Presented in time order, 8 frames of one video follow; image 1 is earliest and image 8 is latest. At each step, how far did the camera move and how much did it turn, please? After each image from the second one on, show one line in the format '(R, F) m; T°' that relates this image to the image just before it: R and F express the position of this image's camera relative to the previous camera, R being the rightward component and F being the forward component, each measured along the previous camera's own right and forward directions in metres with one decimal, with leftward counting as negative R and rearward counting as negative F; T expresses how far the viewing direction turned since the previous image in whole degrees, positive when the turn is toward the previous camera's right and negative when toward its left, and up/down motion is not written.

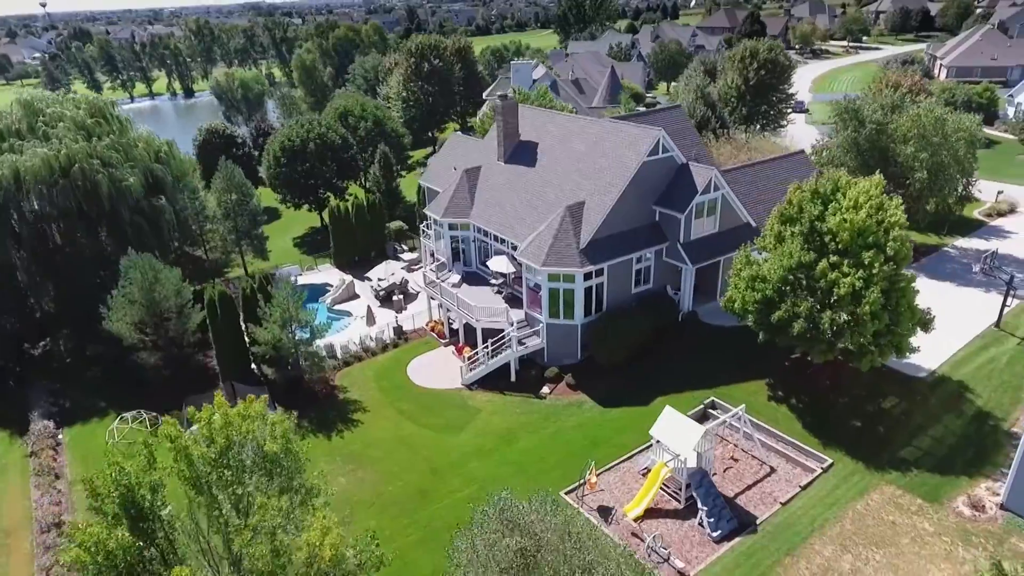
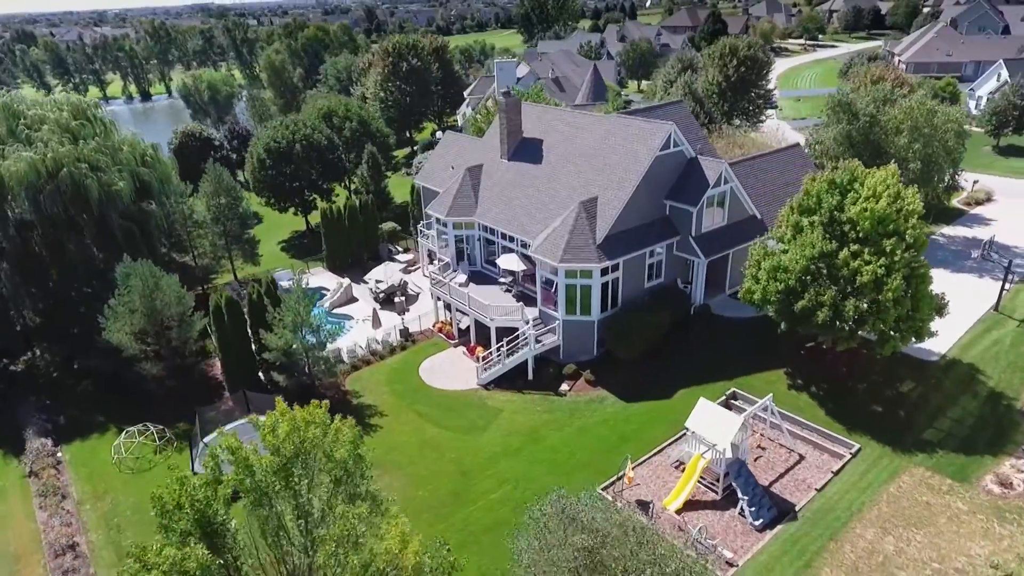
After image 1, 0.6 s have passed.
(-2.4, +0.3) m; +3°
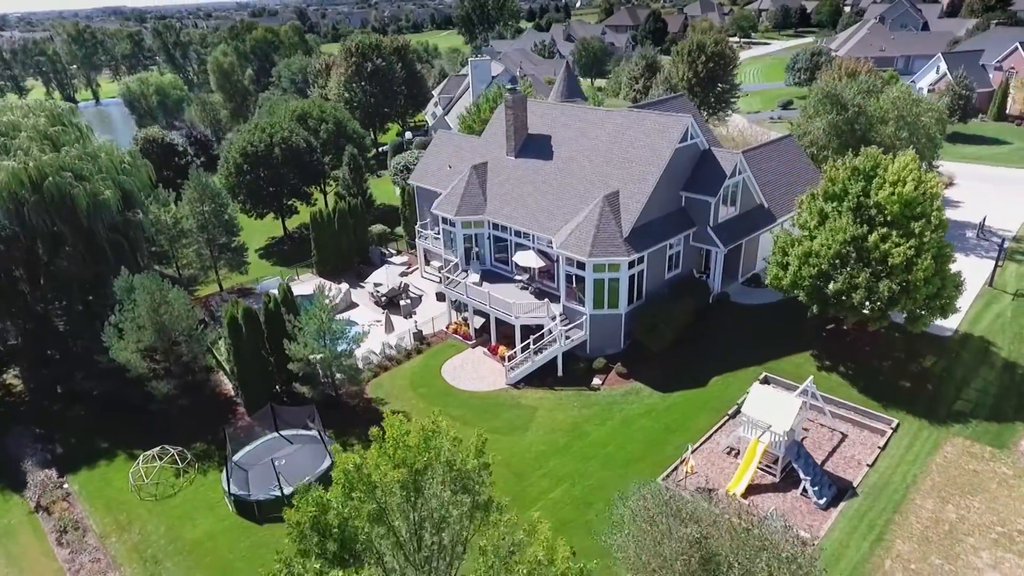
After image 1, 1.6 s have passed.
(-3.9, +0.6) m; +5°
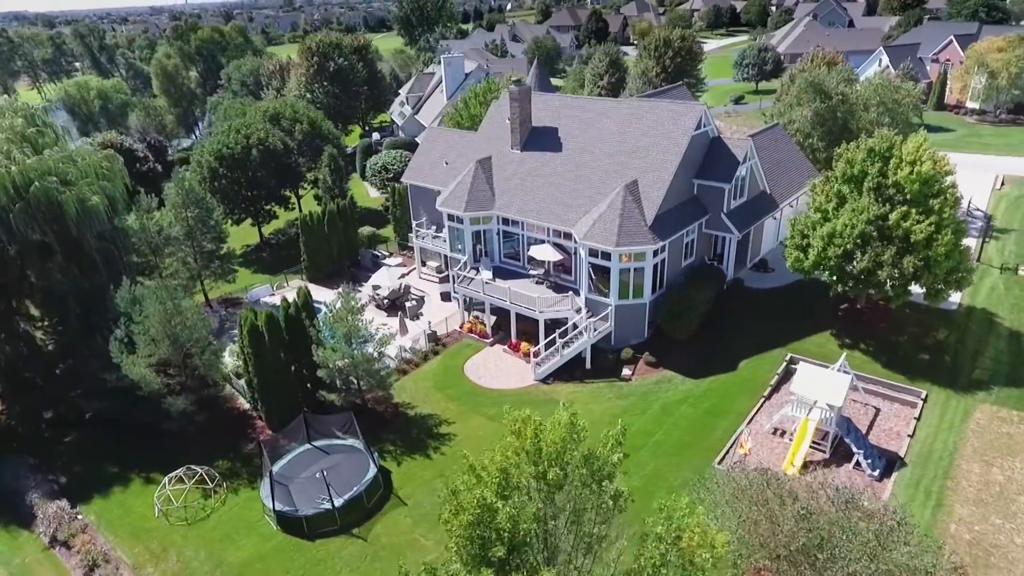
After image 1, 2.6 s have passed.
(-3.9, +0.6) m; +5°
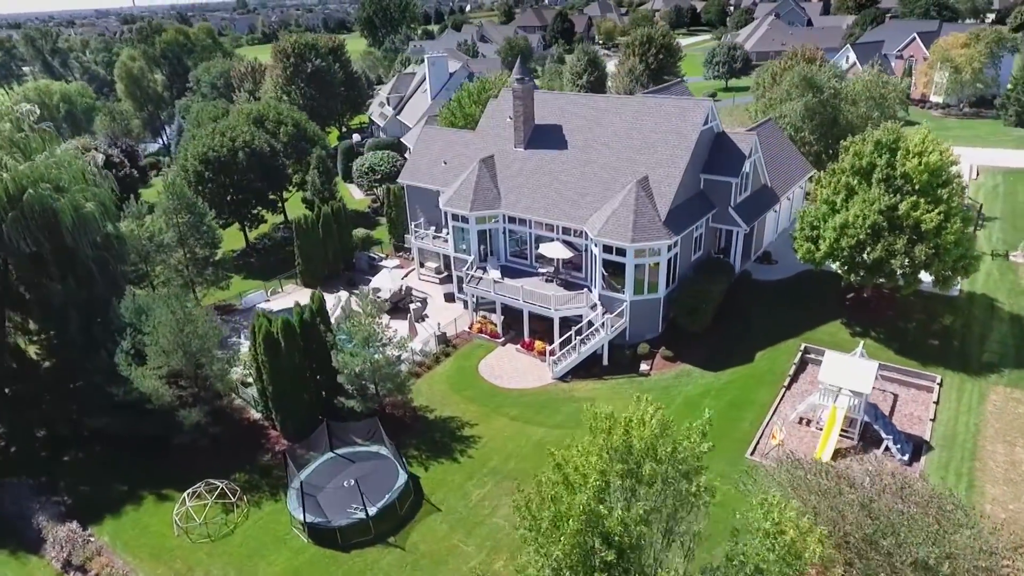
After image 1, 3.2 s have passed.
(-2.3, +0.4) m; +3°
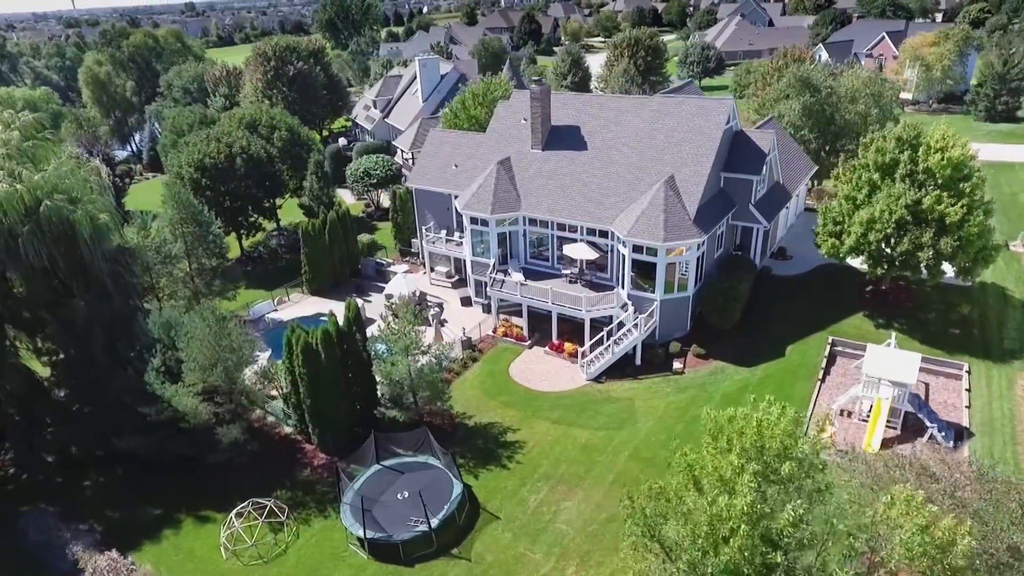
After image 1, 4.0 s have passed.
(-3.1, +0.4) m; +3°
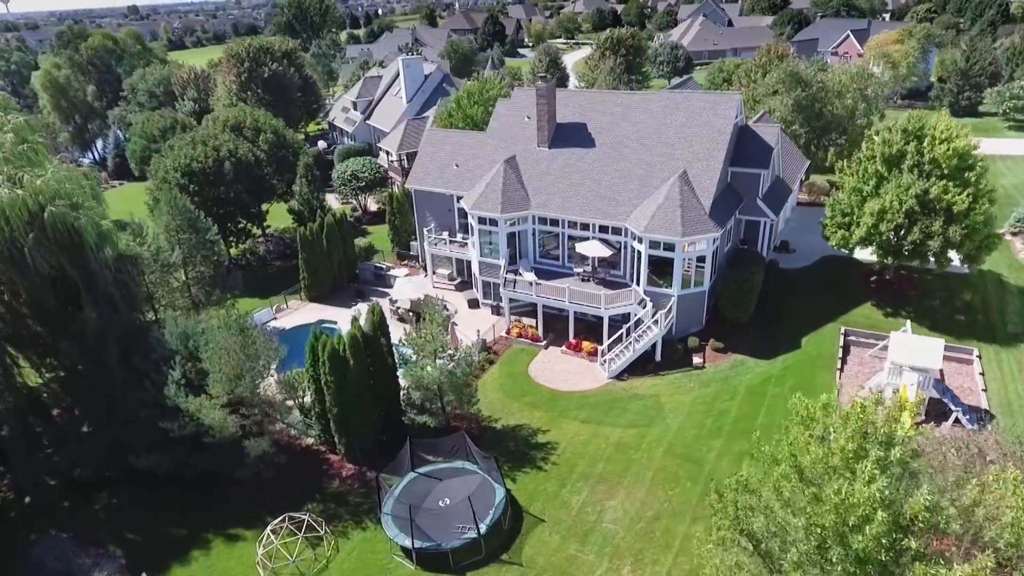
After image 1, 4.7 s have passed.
(-2.6, +0.4) m; +4°
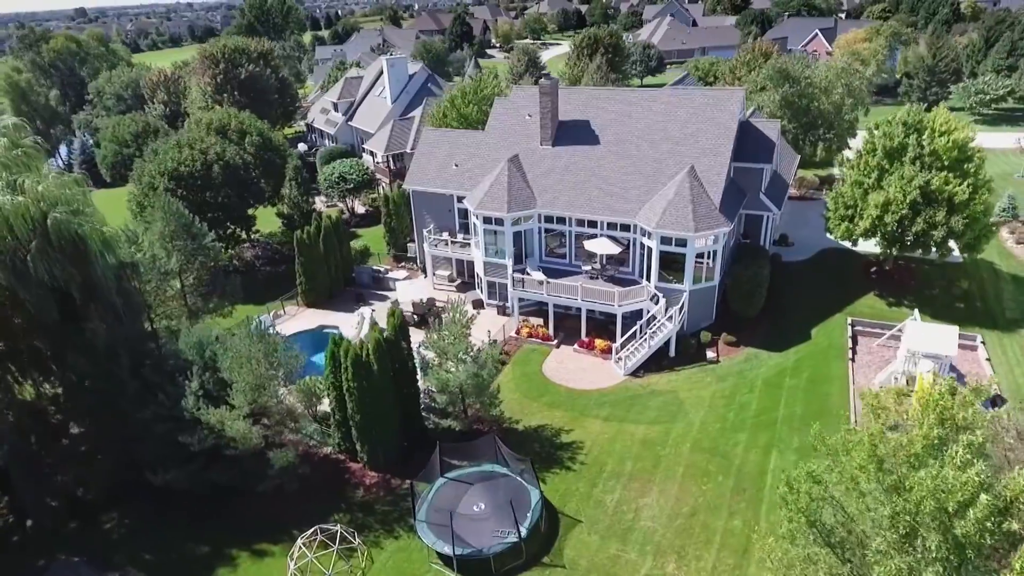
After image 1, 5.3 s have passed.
(-2.1, +0.4) m; +3°
